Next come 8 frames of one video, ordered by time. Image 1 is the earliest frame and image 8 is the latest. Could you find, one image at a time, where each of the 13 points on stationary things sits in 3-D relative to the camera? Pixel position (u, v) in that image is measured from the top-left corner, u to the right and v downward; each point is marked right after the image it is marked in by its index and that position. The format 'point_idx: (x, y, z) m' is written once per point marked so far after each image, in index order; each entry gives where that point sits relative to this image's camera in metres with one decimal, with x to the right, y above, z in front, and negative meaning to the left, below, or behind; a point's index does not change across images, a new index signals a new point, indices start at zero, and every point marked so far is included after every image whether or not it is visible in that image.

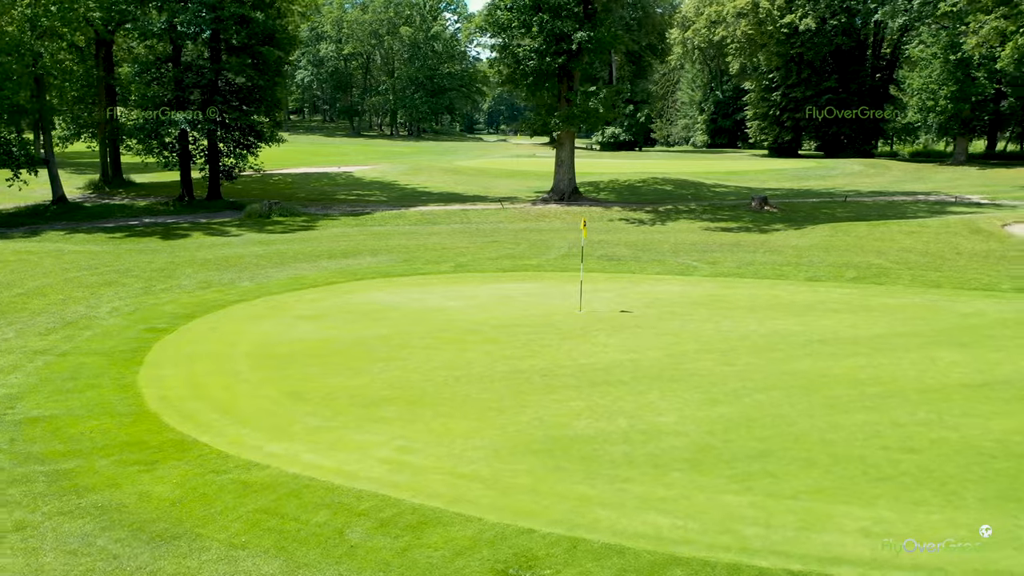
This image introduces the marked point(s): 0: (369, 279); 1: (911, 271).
0: (-2.7, +0.2, +15.8) m
1: (+7.7, +0.4, +15.8) m
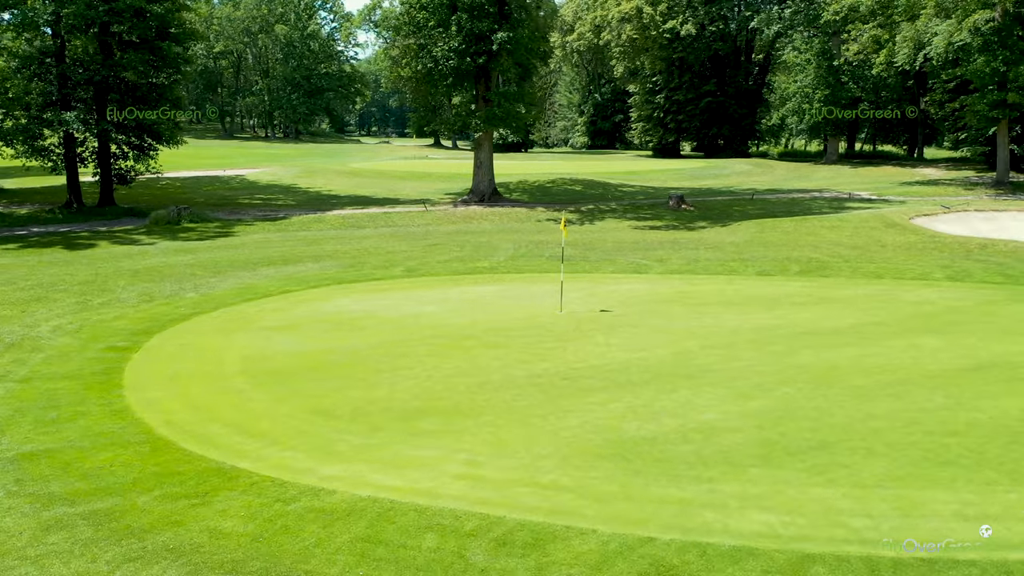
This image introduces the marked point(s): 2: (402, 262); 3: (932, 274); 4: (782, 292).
0: (-3.4, 0.0, +15.1) m
1: (+6.8, +0.5, +16.7) m
2: (-2.3, +0.6, +17.3) m
3: (+8.0, +0.3, +15.6) m
4: (+4.8, 0.0, +14.6) m
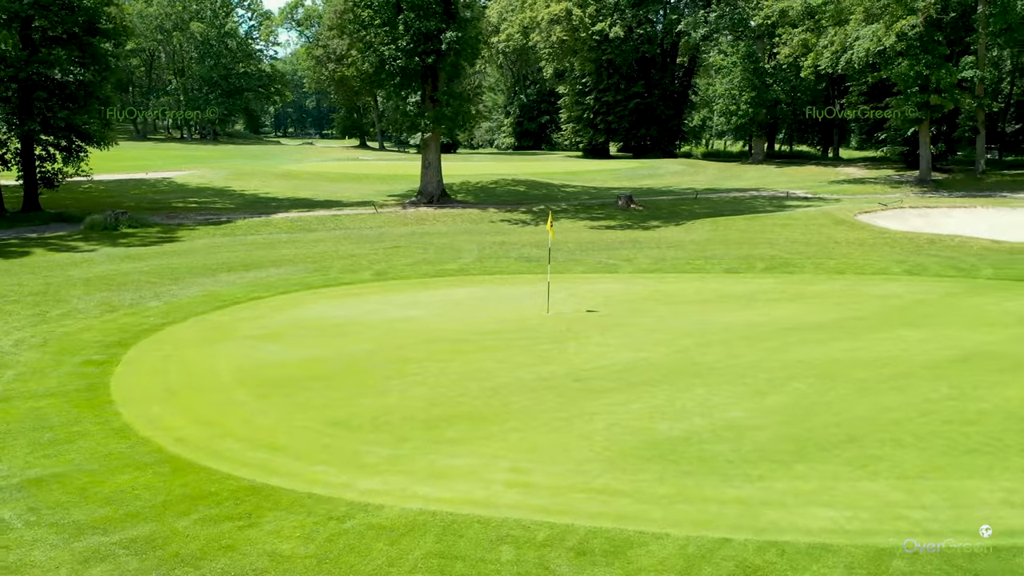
0: (-3.9, -0.1, +14.5) m
1: (+6.2, +0.6, +17.2) m
2: (-3.0, +0.5, +16.9) m
3: (+7.5, +0.4, +16.2) m
4: (+4.4, 0.0, +14.9) m
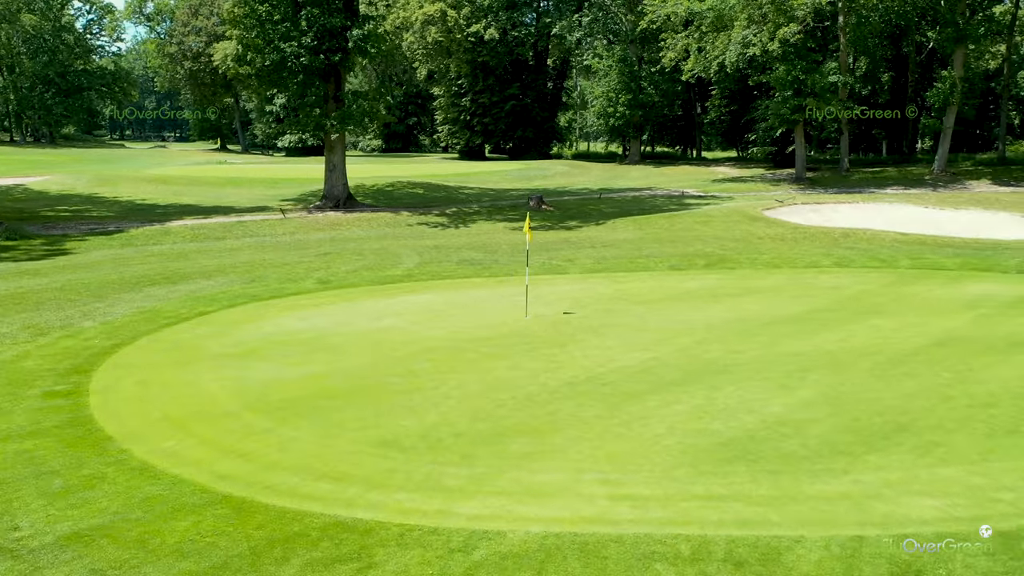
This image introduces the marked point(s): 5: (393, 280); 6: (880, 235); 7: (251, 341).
0: (-4.4, -0.3, +13.5) m
1: (+5.0, +0.7, +17.8) m
2: (-4.0, +0.3, +15.9) m
3: (+6.4, +0.6, +17.1) m
4: (+3.6, +0.1, +15.3) m
5: (-2.3, +0.1, +15.7) m
6: (+8.7, +1.2, +19.2) m
7: (-3.5, -0.7, +11.1) m
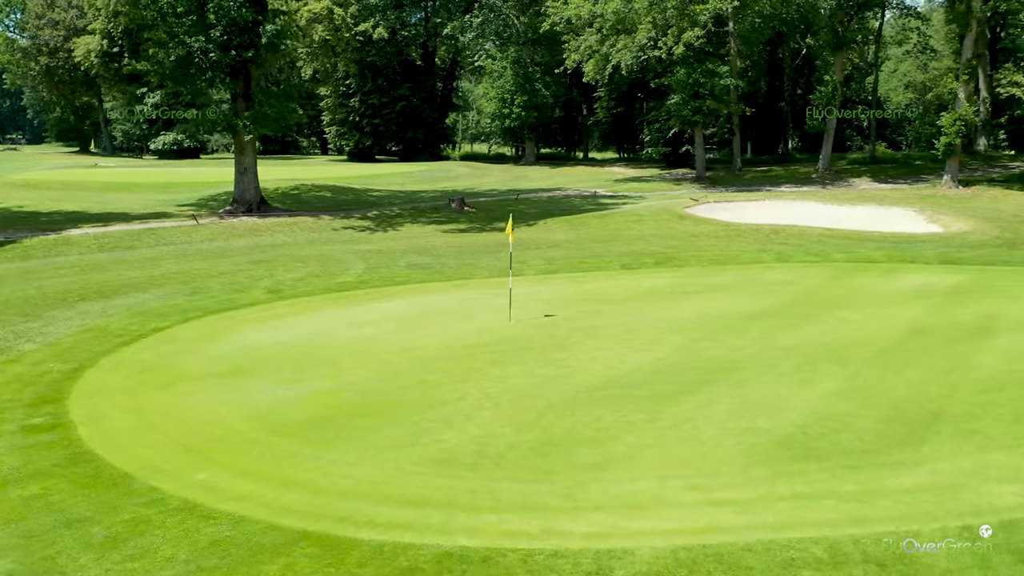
0: (-4.8, -0.5, +12.4) m
1: (+3.8, +0.8, +18.2) m
2: (-4.7, +0.1, +14.9) m
3: (+5.3, +0.7, +17.7) m
4: (+2.9, +0.1, +15.4) m
5: (-3.0, 0.0, +14.9) m
6: (+7.2, +1.4, +20.1) m
7: (-3.5, -0.9, +10.2) m
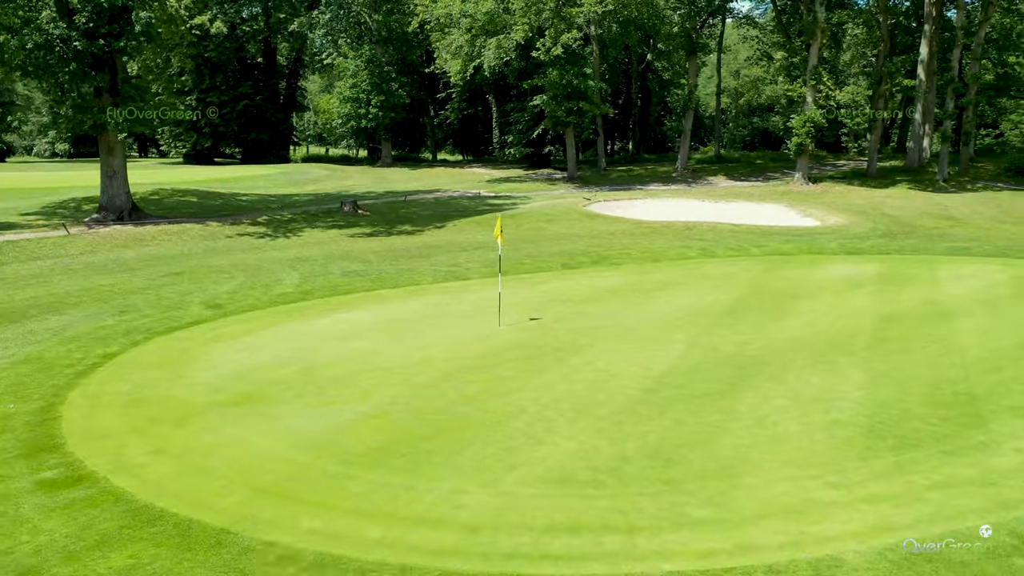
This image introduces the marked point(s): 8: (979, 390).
0: (-4.9, -0.7, +10.9) m
1: (+2.3, +0.8, +18.4) m
2: (-5.4, -0.2, +13.4) m
3: (+3.9, +0.8, +18.2) m
4: (+2.0, +0.1, +15.5) m
5: (-3.7, -0.2, +13.8) m
6: (+5.2, +1.6, +21.0) m
7: (-3.2, -1.0, +9.0) m
8: (+5.0, -1.1, +8.8) m
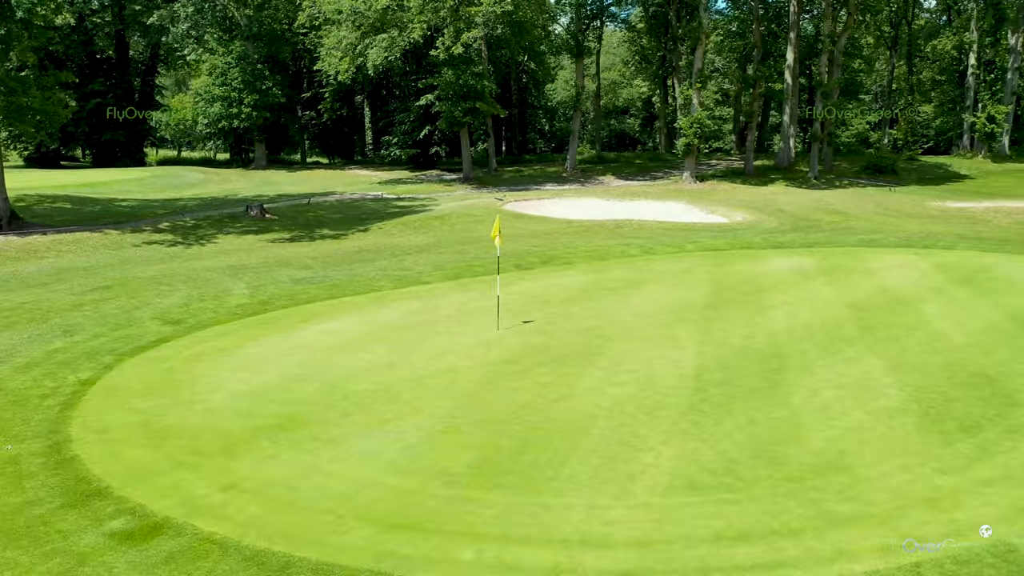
0: (-4.7, -0.9, +9.7) m
1: (+1.0, +0.8, +18.3) m
2: (-5.6, -0.4, +12.0) m
3: (+2.6, +0.8, +18.4) m
4: (+1.2, +0.2, +15.4) m
5: (-4.0, -0.3, +12.7) m
6: (+3.4, +1.6, +21.4) m
7: (-2.6, -1.2, +8.1) m
8: (+5.4, -0.9, +9.3) m
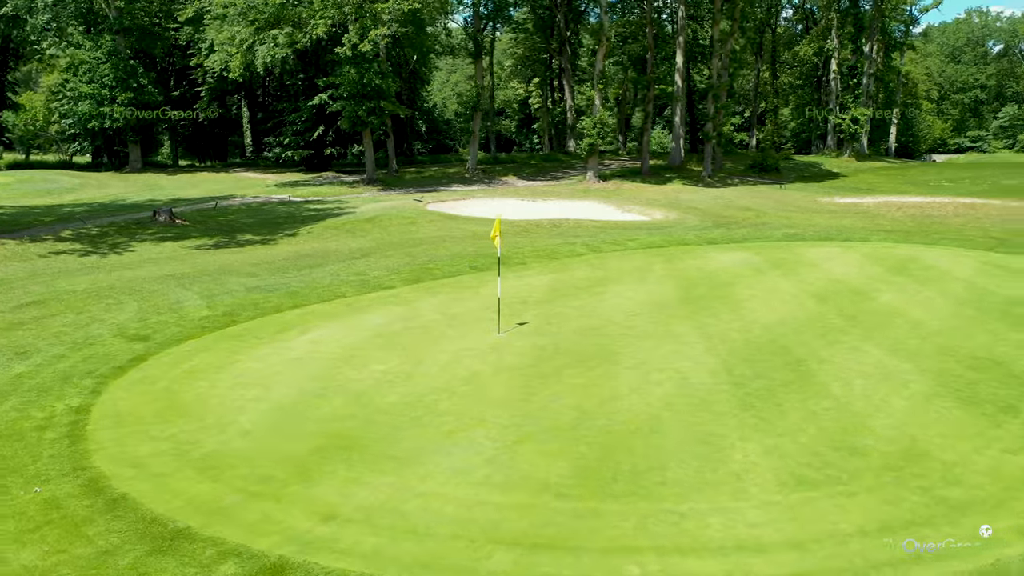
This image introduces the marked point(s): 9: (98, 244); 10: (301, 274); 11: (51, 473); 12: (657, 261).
0: (-4.3, -1.0, +8.6) m
1: (-0.1, +0.8, +18.0) m
2: (-5.6, -0.6, +10.8) m
3: (+1.4, +0.9, +18.4) m
4: (+0.6, +0.2, +15.2) m
5: (-4.2, -0.5, +11.7) m
6: (+1.7, +1.7, +21.5) m
7: (-2.1, -1.2, +7.4) m
8: (+5.7, -0.8, +9.9) m
9: (-9.5, +1.0, +18.5) m
10: (-3.9, +0.3, +15.3) m
11: (-3.8, -1.5, +6.4) m
12: (+3.0, +0.5, +17.0) m
